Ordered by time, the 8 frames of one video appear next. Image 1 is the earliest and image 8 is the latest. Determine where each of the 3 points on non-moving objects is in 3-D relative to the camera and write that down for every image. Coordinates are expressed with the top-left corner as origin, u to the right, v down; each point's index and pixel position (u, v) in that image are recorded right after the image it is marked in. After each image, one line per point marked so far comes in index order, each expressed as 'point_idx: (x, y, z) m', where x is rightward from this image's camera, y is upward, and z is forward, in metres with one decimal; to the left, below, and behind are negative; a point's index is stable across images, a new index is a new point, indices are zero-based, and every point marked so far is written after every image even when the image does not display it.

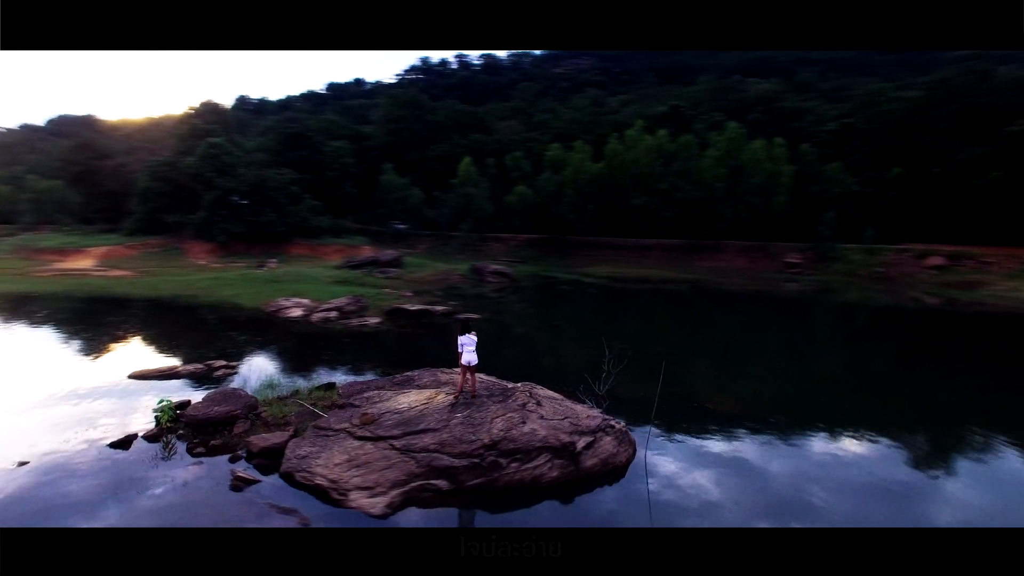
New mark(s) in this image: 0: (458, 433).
0: (-0.7, -2.0, +9.0) m
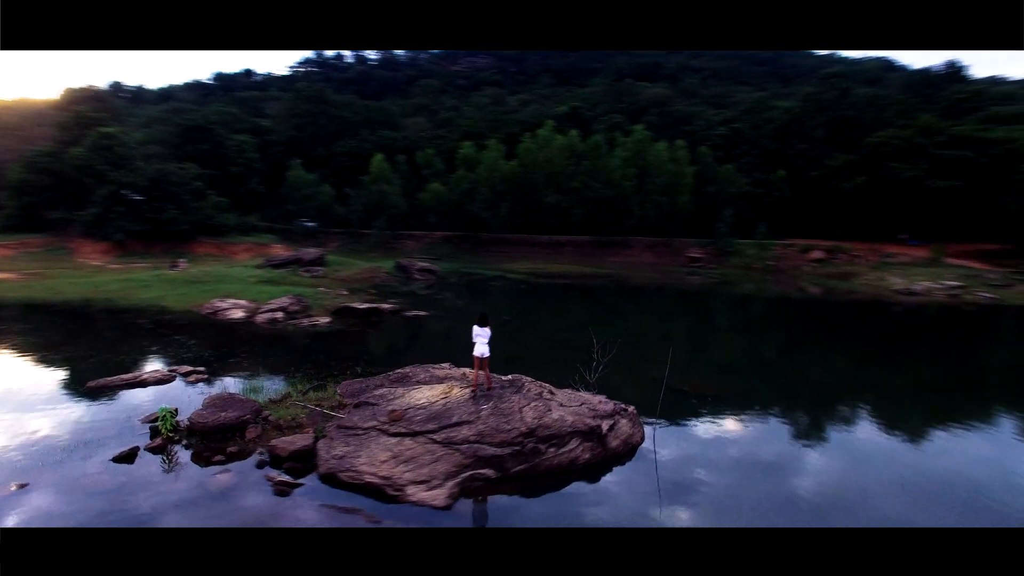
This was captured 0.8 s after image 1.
0: (-0.2, -2.0, +9.4) m
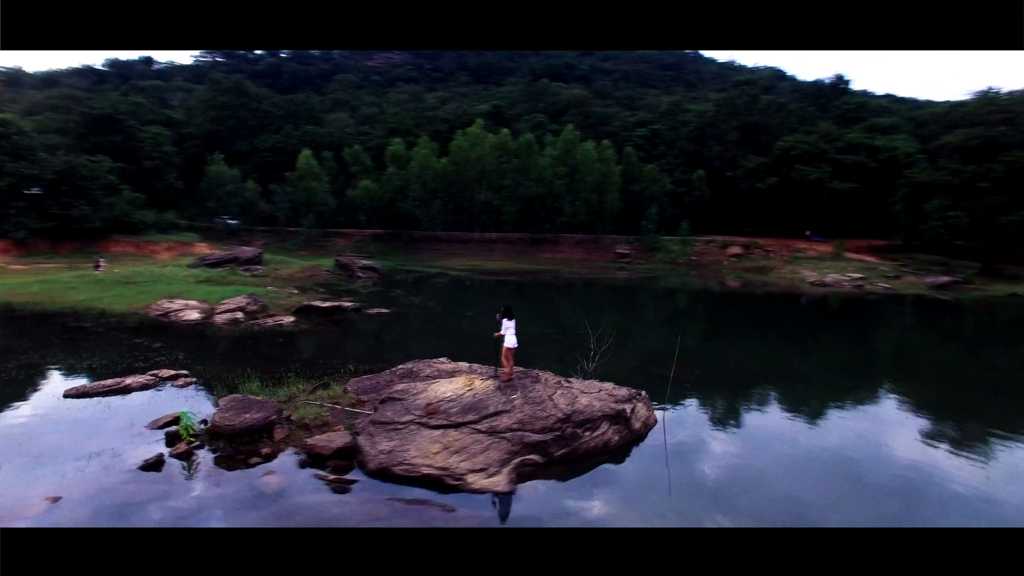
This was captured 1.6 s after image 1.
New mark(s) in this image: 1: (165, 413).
0: (+0.3, -1.8, +9.7) m
1: (-5.7, -2.1, +10.7) m
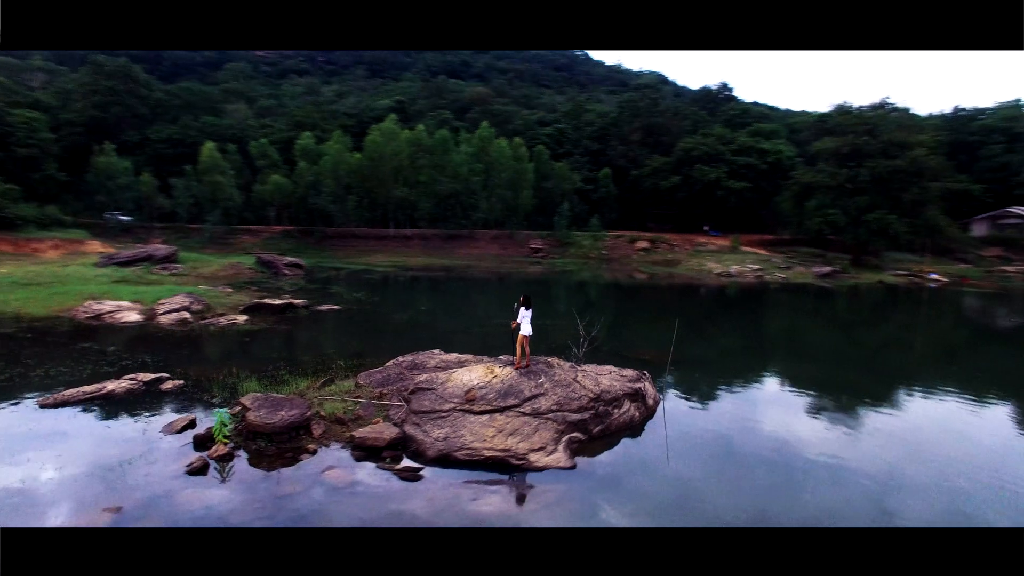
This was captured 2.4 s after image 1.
0: (+0.8, -1.7, +10.2) m
1: (-5.2, -2.0, +10.1) m
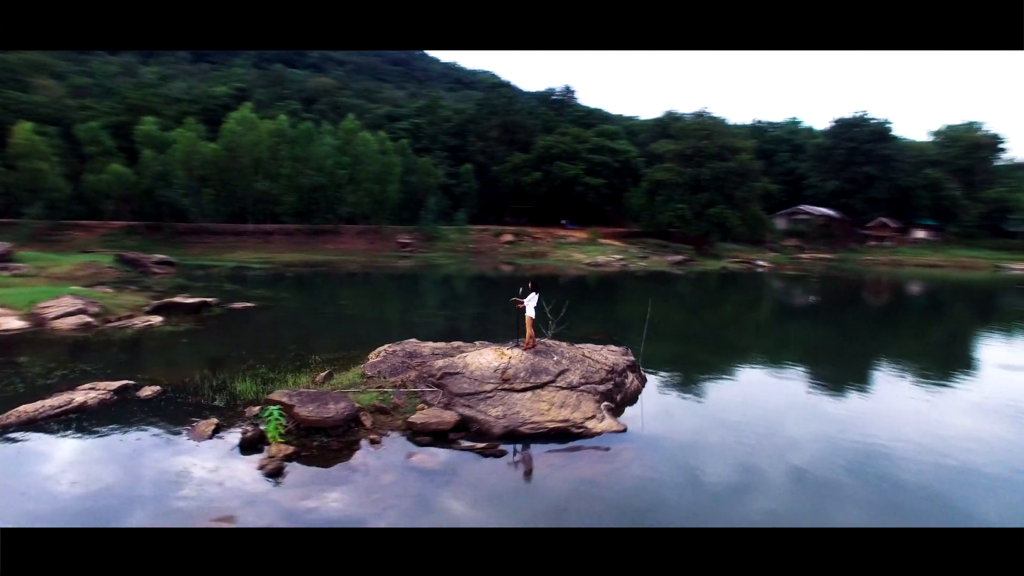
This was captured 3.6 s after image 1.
0: (+1.2, -1.3, +11.0) m
1: (-4.5, -1.9, +9.1) m
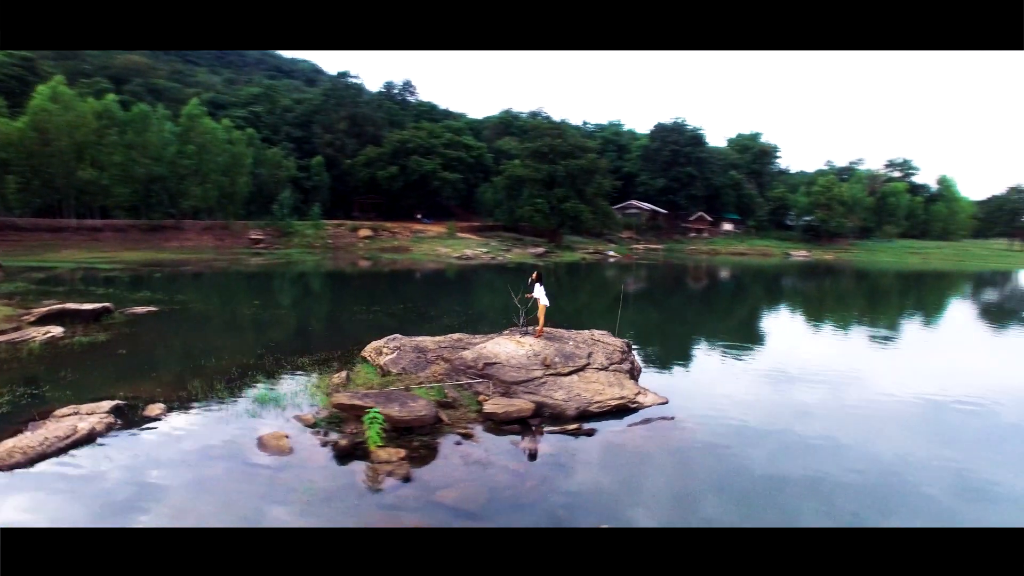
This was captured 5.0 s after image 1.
0: (+1.6, -1.1, +11.5) m
1: (-3.3, -1.9, +8.1) m
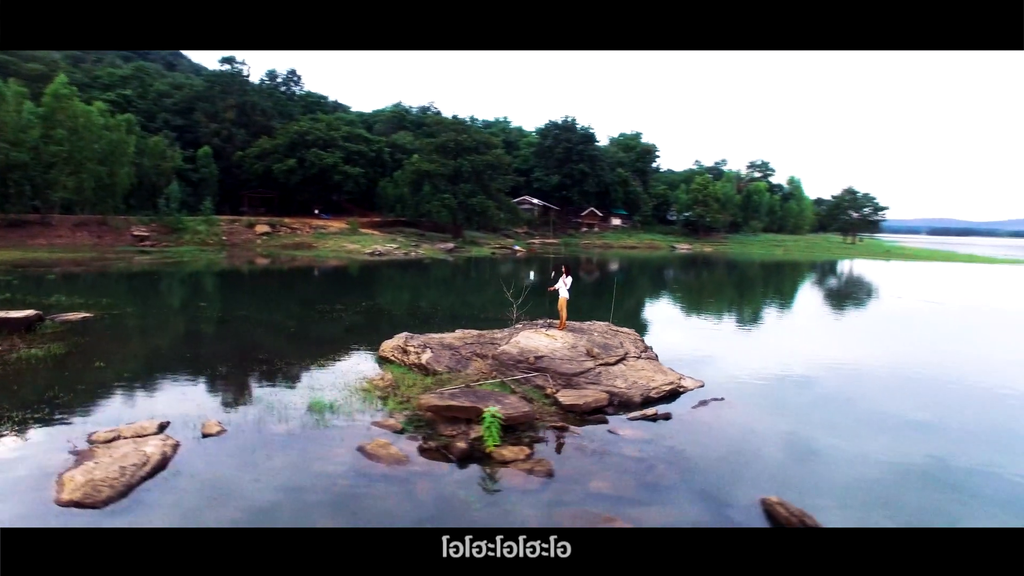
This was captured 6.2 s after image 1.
0: (+2.1, -0.9, +11.8) m
1: (-2.0, -1.8, +7.4) m
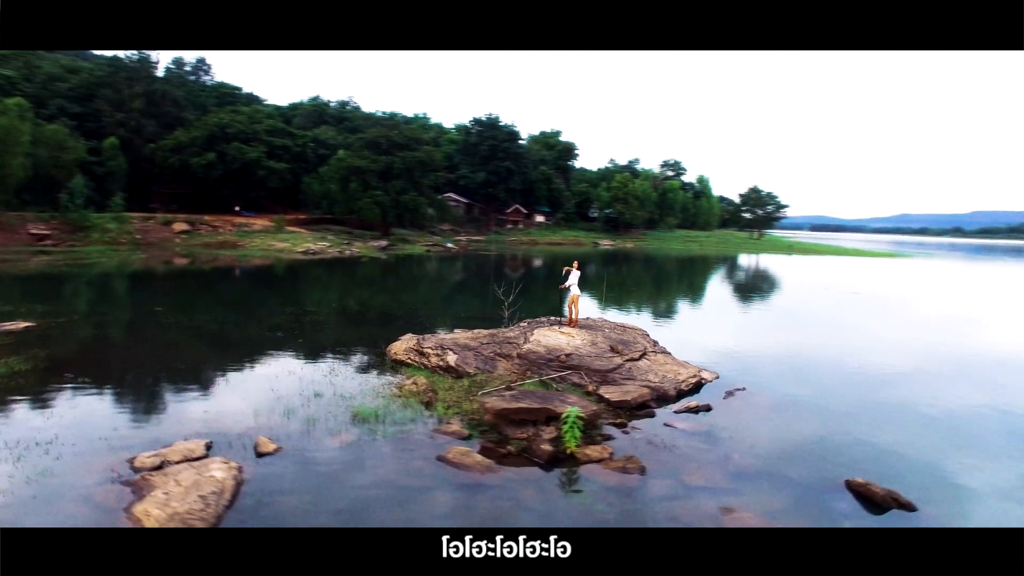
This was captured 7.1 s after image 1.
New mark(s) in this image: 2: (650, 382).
0: (+2.3, -0.9, +12.0) m
1: (-1.0, -1.8, +7.0) m
2: (+2.0, -1.5, +9.6) m
